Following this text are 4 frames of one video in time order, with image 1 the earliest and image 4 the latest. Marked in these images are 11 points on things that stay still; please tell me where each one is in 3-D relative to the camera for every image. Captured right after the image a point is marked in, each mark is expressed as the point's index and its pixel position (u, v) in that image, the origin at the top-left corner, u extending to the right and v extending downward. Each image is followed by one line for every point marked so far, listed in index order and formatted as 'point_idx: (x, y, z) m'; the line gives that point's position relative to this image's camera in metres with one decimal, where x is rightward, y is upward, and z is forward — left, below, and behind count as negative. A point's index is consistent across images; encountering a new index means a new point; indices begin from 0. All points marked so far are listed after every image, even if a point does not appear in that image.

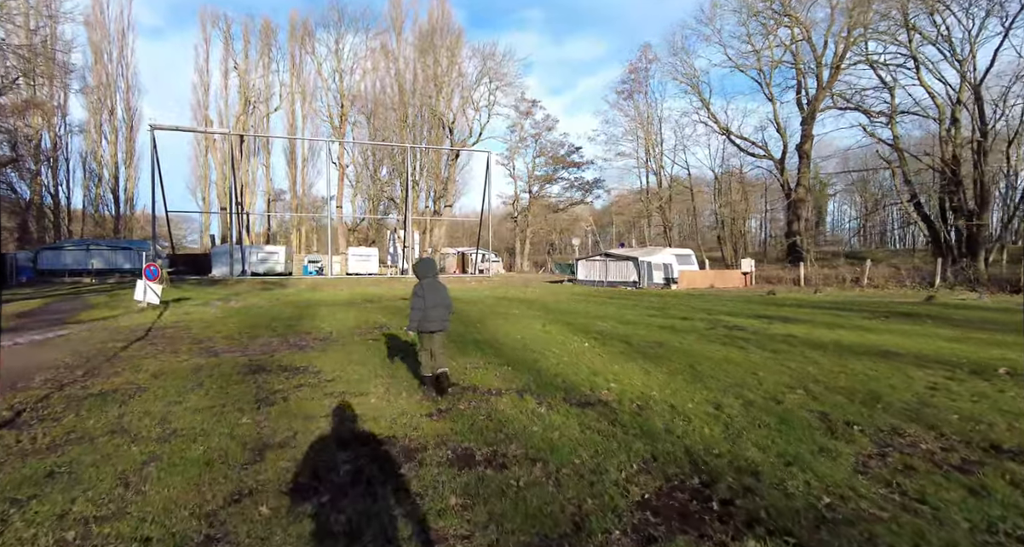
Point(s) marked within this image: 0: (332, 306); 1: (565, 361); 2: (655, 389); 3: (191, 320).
0: (-6.2, -1.1, +18.3) m
1: (+0.7, -1.2, +7.4) m
2: (+1.5, -1.2, +5.7) m
3: (-8.4, -1.2, +13.8) m
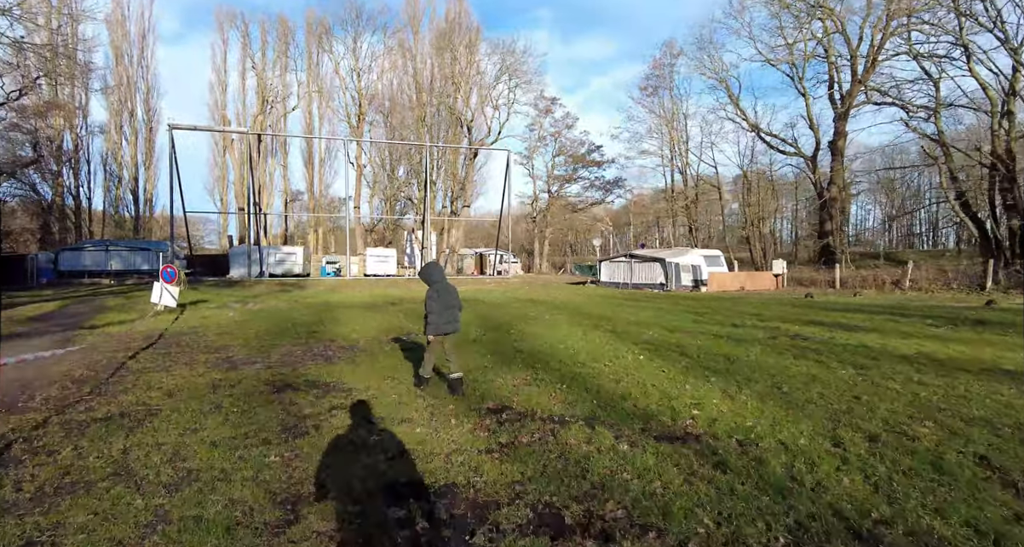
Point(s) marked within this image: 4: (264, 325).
0: (-5.3, -1.2, +17.6) m
1: (+1.4, -1.3, +6.5) m
2: (+2.1, -1.3, +4.8) m
3: (-7.5, -1.3, +13.2) m
4: (-6.0, -1.3, +12.9) m
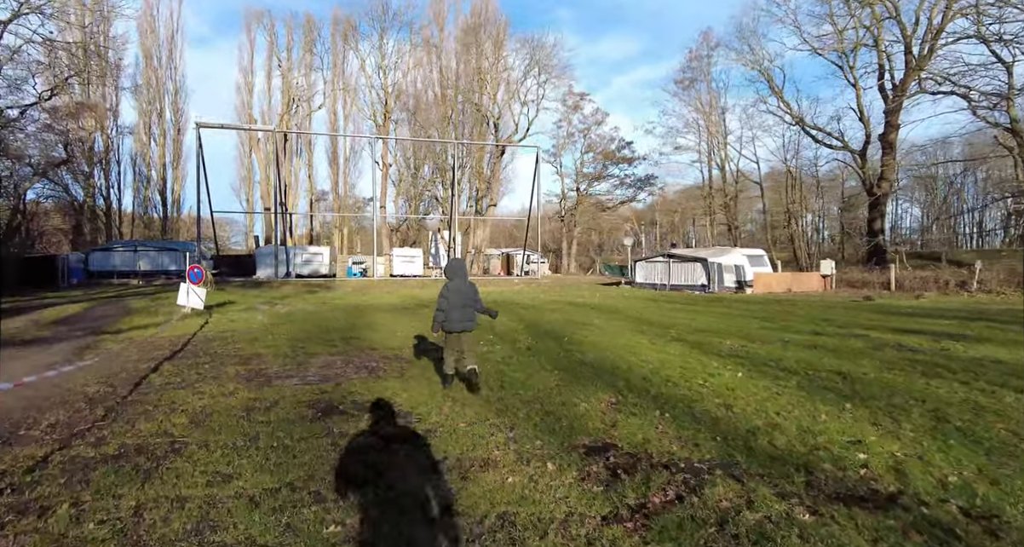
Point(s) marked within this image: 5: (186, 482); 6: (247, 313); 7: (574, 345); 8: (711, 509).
0: (-4.0, -1.2, +16.7) m
1: (+2.3, -1.3, +5.4) m
2: (+3.0, -1.3, +3.6) m
3: (-6.4, -1.3, +12.3) m
4: (-4.9, -1.3, +12.0) m
5: (-2.2, -1.4, +3.5) m
6: (-8.2, -1.2, +16.4) m
7: (+1.1, -1.3, +9.7) m
8: (+1.2, -1.4, +3.1) m
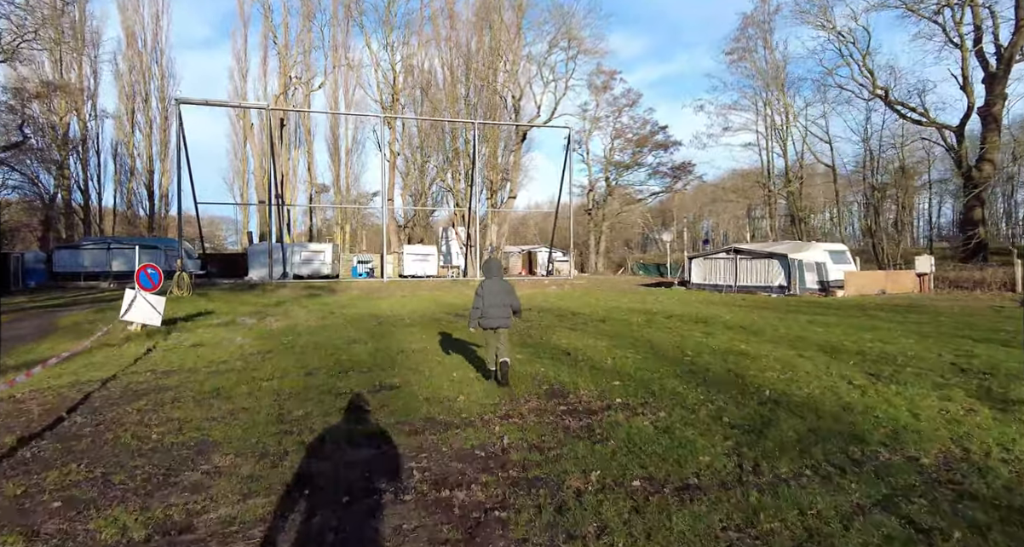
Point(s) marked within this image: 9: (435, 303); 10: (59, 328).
0: (-2.2, -1.2, +12.1) m
1: (+4.0, -1.3, +0.7) m
2: (+4.7, -1.3, -1.0) m
3: (-4.6, -1.3, +7.7) m
4: (-3.2, -1.3, +7.4) m
5: (-0.4, -1.4, -1.1) m
6: (-6.5, -1.2, +11.8) m
7: (+2.9, -1.3, +5.0) m
8: (+2.9, -1.4, -1.5) m
9: (-2.6, -1.0, +17.8) m
10: (-9.5, -1.2, +10.9) m
